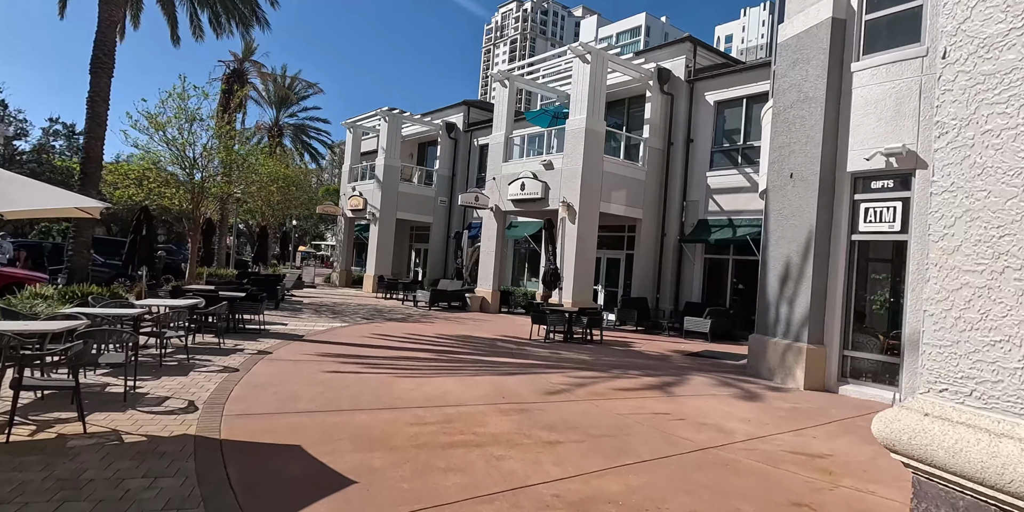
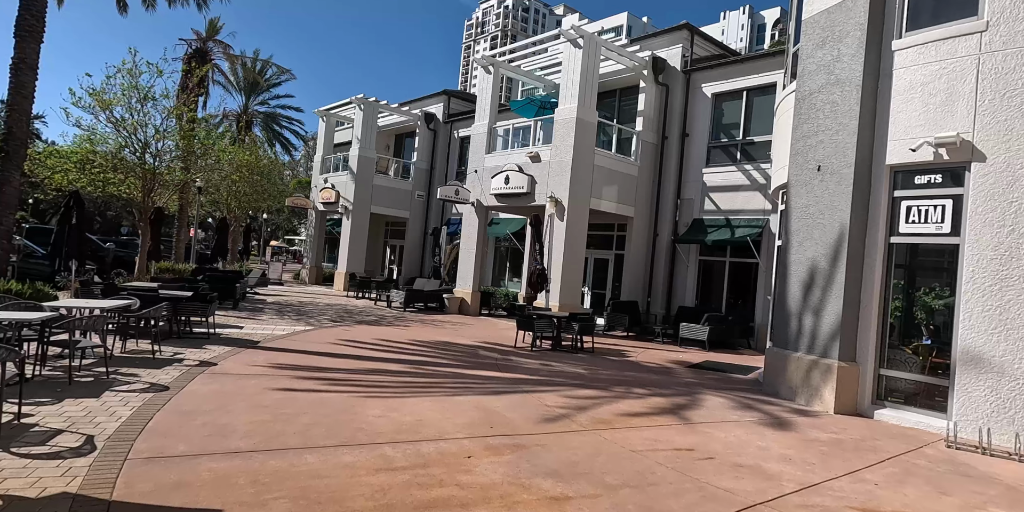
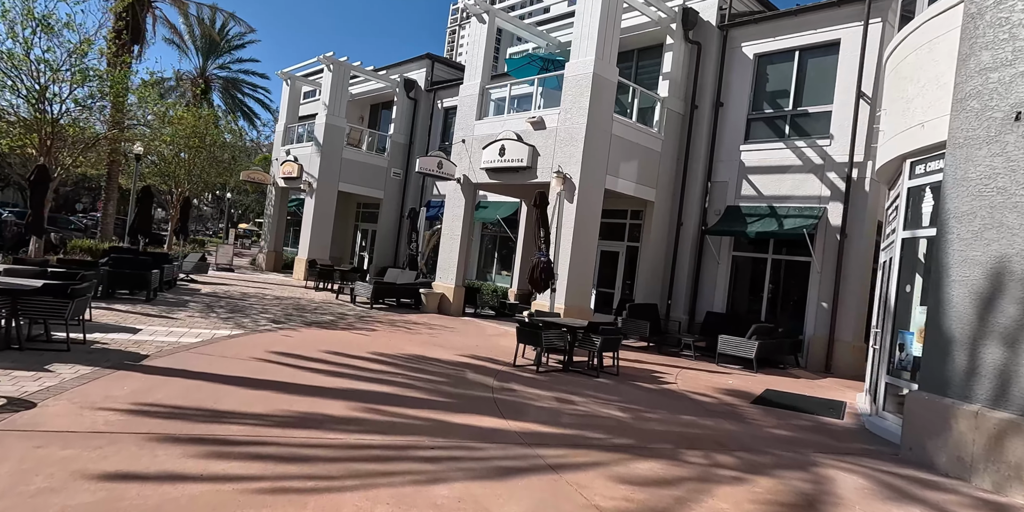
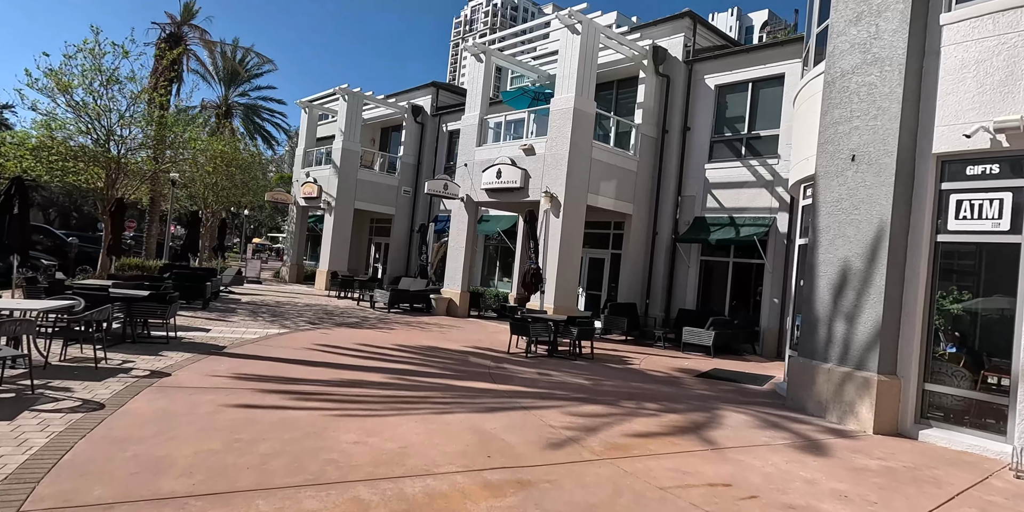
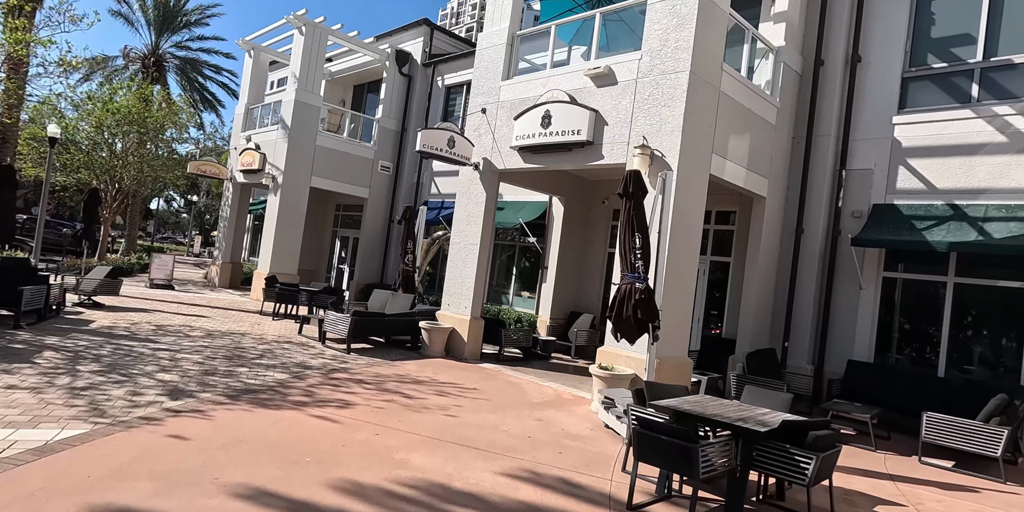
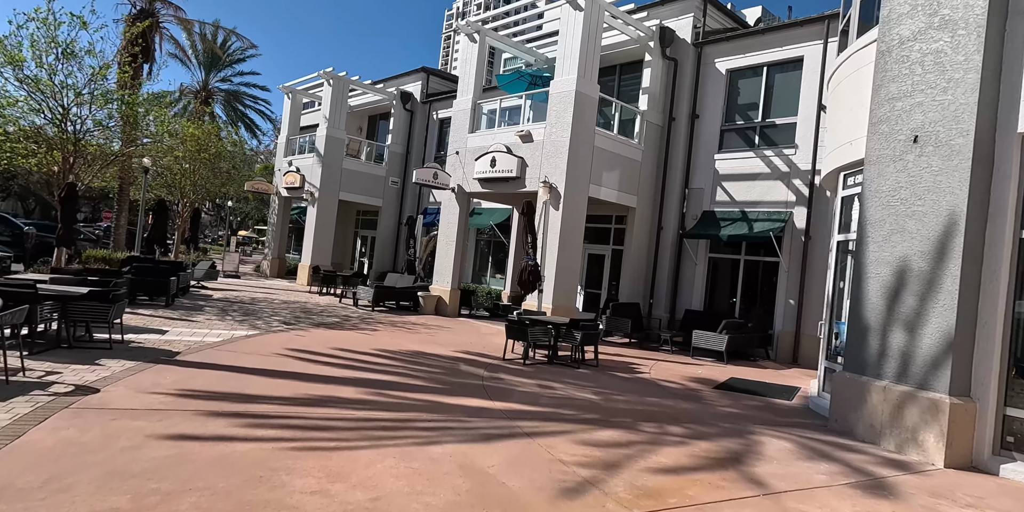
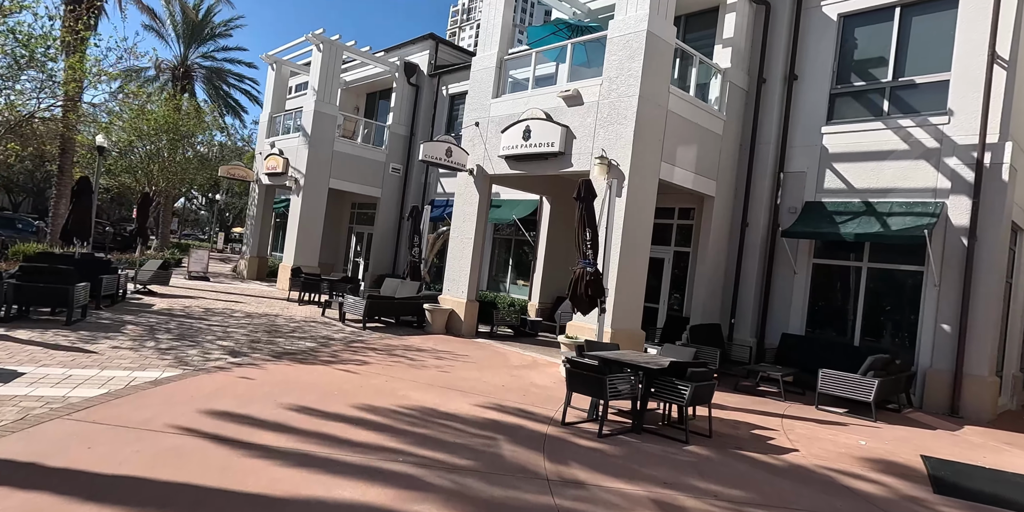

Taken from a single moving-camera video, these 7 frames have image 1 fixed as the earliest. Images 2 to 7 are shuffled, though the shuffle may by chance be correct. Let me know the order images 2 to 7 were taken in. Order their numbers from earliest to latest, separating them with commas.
2, 4, 6, 3, 7, 5
